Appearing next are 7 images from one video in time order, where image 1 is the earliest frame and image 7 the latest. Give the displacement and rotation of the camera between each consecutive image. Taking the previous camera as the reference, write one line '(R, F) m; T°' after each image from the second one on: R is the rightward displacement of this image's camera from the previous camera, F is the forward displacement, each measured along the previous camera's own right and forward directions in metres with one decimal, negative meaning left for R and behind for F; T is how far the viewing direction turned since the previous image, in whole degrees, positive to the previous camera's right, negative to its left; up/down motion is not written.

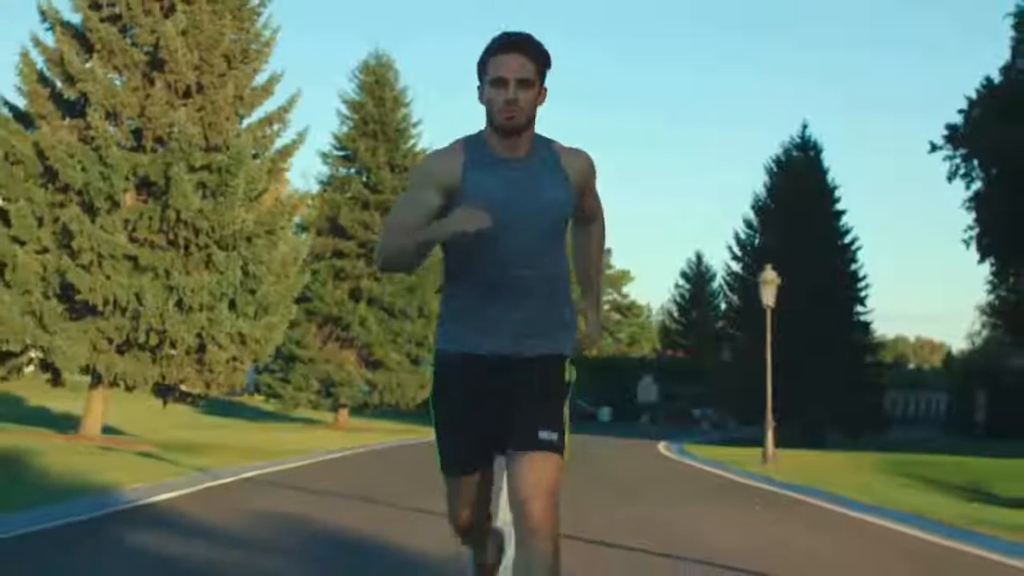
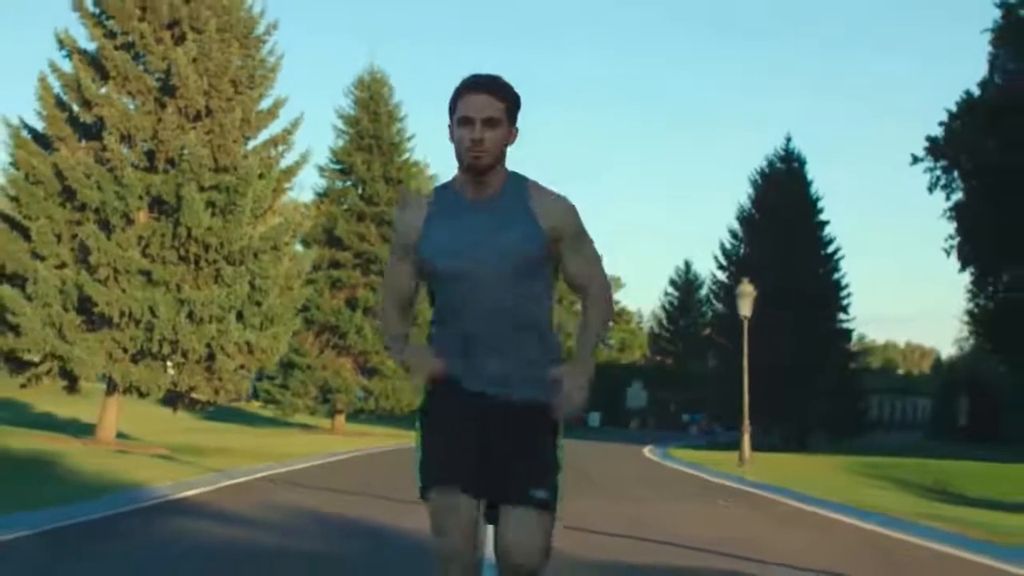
(0.0, -1.6) m; 0°
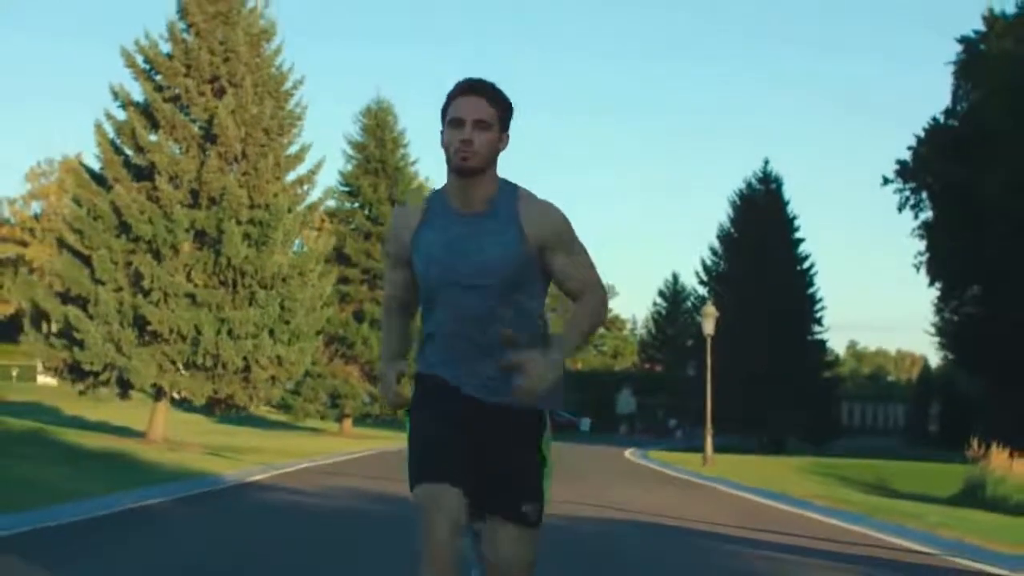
(0.0, -4.4) m; 0°
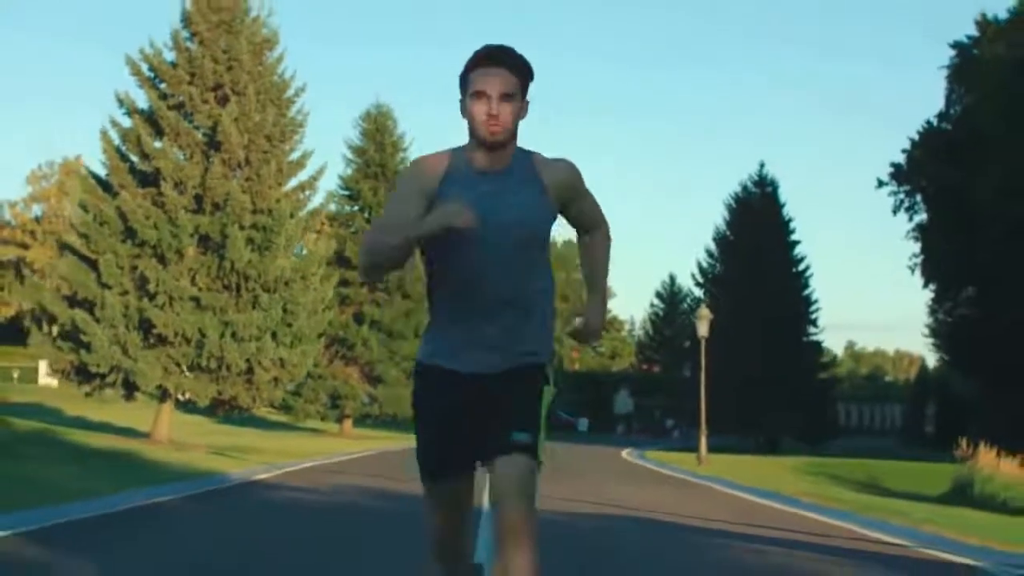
(0.0, -0.7) m; 0°
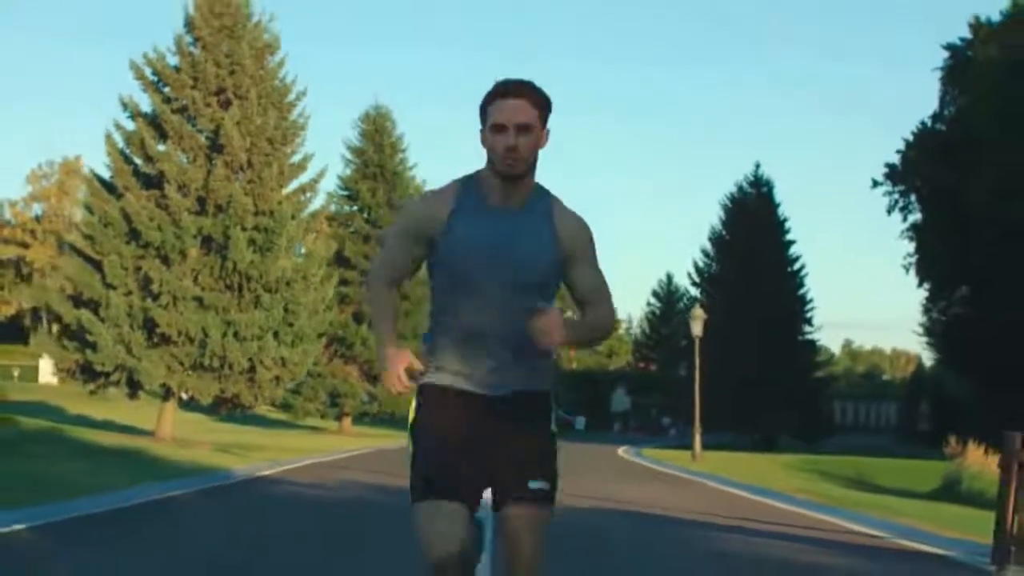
(0.0, -0.6) m; 0°
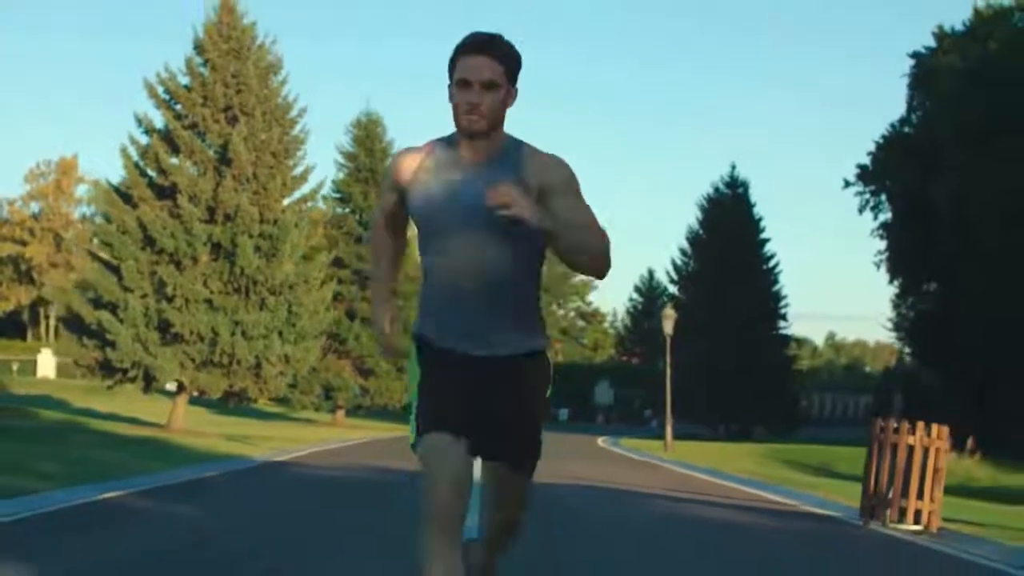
(0.0, -2.8) m; +1°
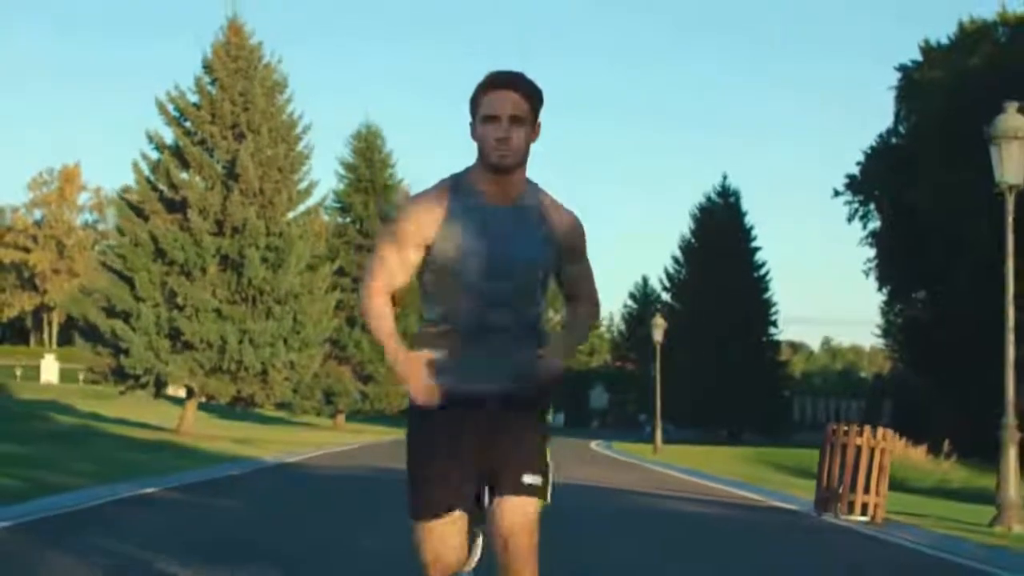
(0.0, -1.6) m; 0°
